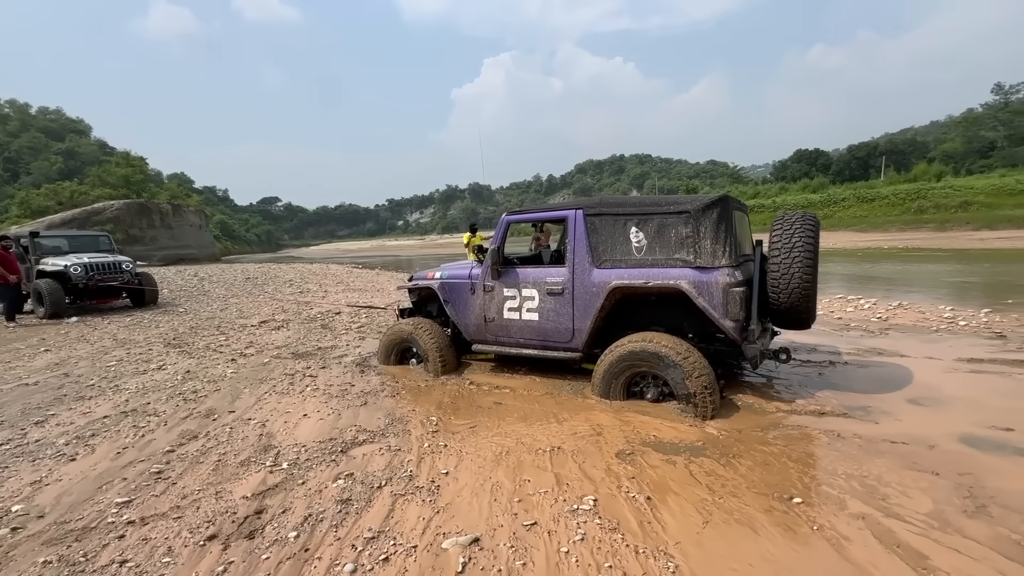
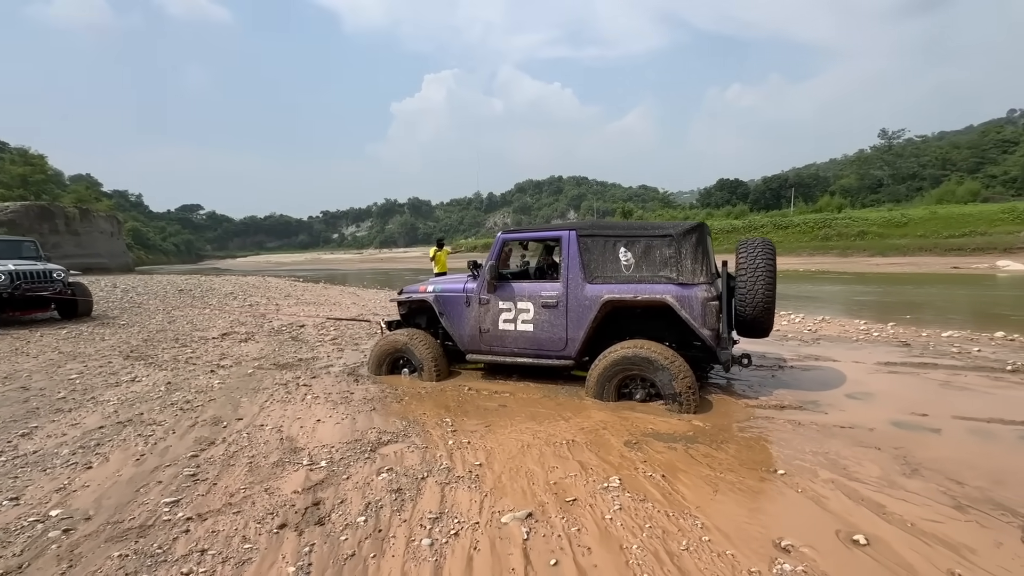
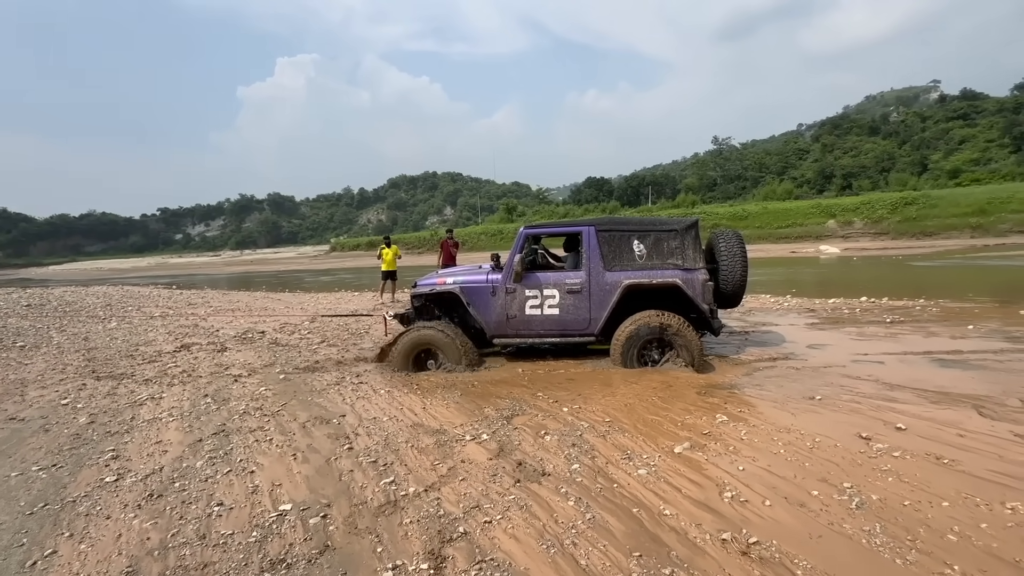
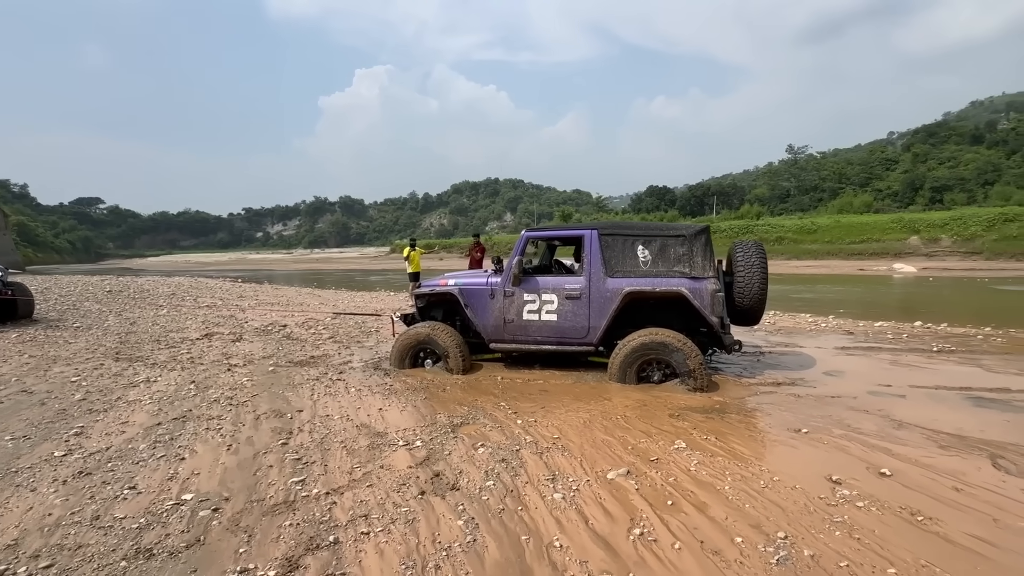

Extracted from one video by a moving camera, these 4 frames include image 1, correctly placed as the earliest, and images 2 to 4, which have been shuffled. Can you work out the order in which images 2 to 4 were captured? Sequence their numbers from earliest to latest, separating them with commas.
2, 4, 3
